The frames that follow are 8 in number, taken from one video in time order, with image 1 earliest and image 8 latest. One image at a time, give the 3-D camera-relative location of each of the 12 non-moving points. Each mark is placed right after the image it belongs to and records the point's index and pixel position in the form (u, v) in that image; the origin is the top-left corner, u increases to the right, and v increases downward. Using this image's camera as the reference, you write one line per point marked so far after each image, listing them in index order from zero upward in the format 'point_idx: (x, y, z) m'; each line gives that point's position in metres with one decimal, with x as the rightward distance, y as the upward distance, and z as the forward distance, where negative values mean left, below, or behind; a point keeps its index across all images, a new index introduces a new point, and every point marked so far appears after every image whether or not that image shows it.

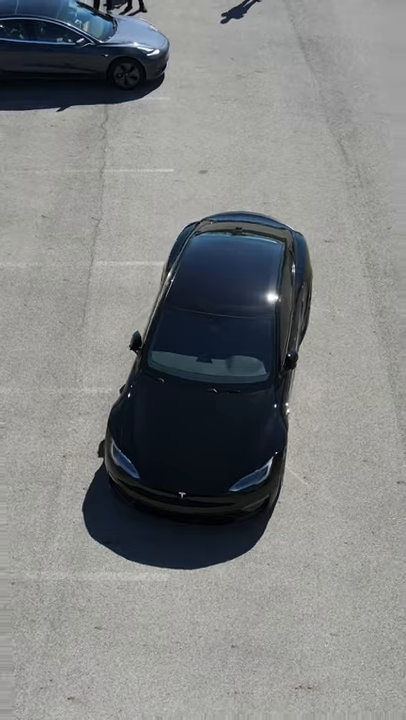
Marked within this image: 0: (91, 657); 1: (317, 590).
0: (-0.9, -2.3, +7.5) m
1: (+1.0, -1.9, +8.0) m
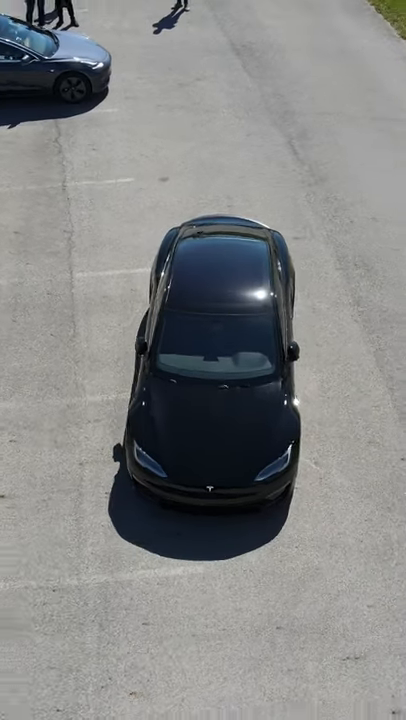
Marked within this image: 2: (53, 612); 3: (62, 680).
0: (-0.5, -2.4, +7.7) m
1: (+1.3, -1.8, +8.4) m
2: (-1.2, -2.1, +8.0) m
3: (-1.1, -2.5, +7.5) m
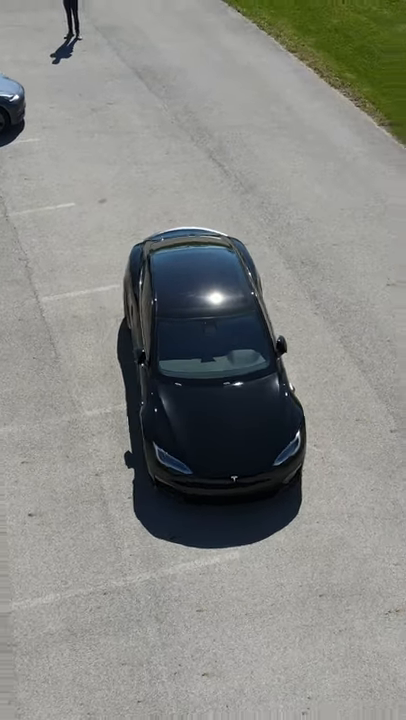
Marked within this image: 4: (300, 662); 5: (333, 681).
0: (0.0, -2.4, +8.2) m
1: (+1.6, -1.7, +9.1) m
2: (-0.8, -2.2, +8.4) m
3: (-0.5, -2.6, +7.9) m
4: (+0.8, -2.5, +8.0) m
5: (+1.1, -2.6, +7.9) m
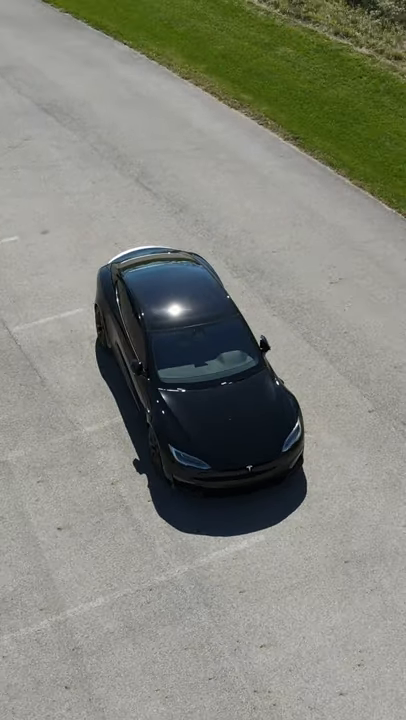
0: (+0.5, -2.3, +8.9) m
1: (+1.8, -1.5, +10.0) m
2: (-0.4, -2.3, +8.9) m
3: (0.0, -2.6, +8.5) m
4: (+1.3, -2.4, +8.8) m
5: (+1.6, -2.5, +8.7) m
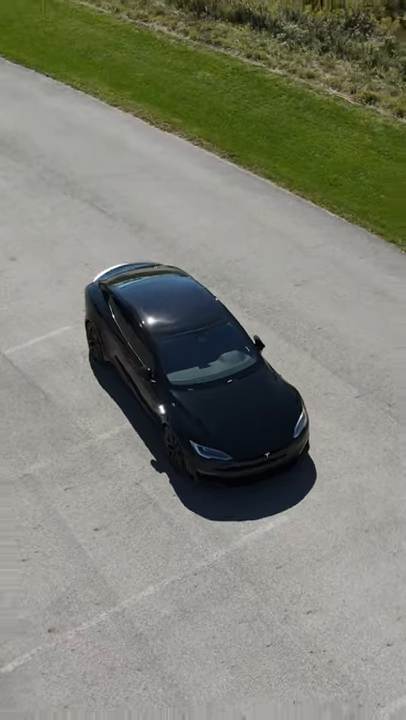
0: (+0.9, -2.3, +9.6) m
1: (+2.0, -1.3, +11.0) m
2: (+0.1, -2.3, +9.6) m
3: (+0.5, -2.6, +9.2) m
4: (+1.7, -2.3, +9.6) m
5: (+2.1, -2.3, +9.6) m
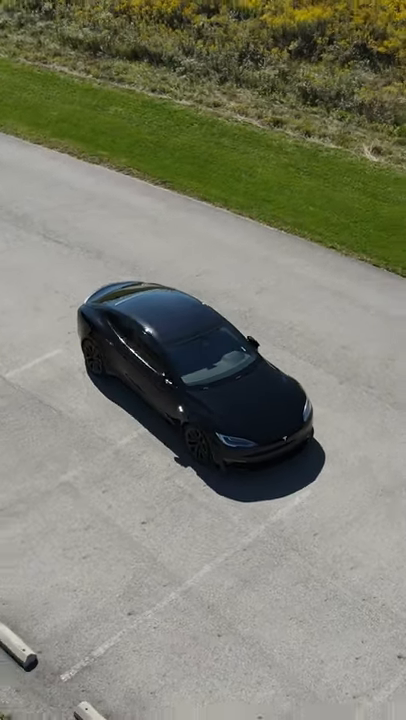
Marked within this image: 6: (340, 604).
0: (+1.5, -2.1, +10.8) m
1: (+2.2, -1.1, +12.3) m
2: (+0.6, -2.2, +10.6) m
3: (+1.1, -2.4, +10.3) m
4: (+2.3, -2.0, +10.9) m
5: (+2.6, -2.0, +10.9) m
6: (+1.4, -2.6, +10.1) m
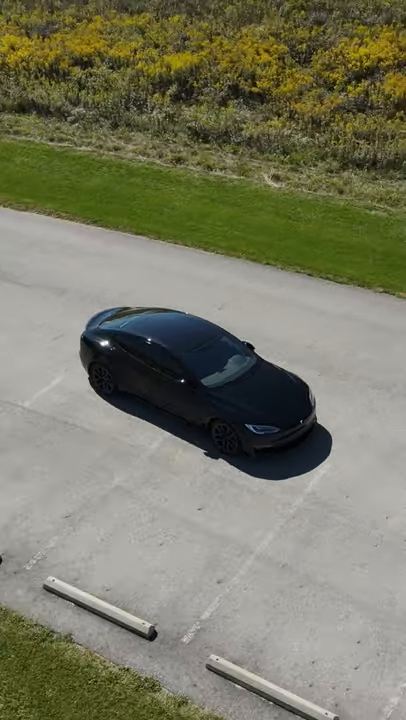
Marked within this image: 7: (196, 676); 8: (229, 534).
0: (+2.1, -1.9, +12.7) m
1: (+2.5, -0.9, +14.3) m
2: (+1.4, -2.1, +12.3) m
3: (+2.0, -2.2, +12.1) m
4: (+2.9, -1.7, +12.9) m
5: (+3.2, -1.7, +13.0) m
6: (+2.3, -2.3, +11.9) m
7: (-0.1, -3.4, +10.2) m
8: (+0.3, -2.2, +12.1) m
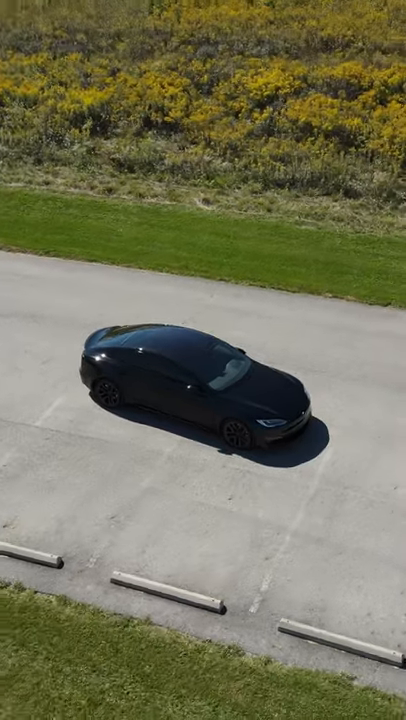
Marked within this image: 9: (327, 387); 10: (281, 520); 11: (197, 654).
0: (+2.5, -1.8, +14.2) m
1: (+2.6, -0.8, +15.9) m
2: (+1.8, -2.0, +13.7) m
3: (+2.5, -2.1, +13.6) m
4: (+3.2, -1.5, +14.6) m
5: (+3.5, -1.5, +14.7) m
6: (+2.8, -2.2, +13.5) m
7: (+0.8, -3.3, +11.4) m
8: (+0.8, -2.2, +13.4) m
9: (+2.2, -0.4, +16.6) m
10: (+1.1, -2.2, +13.3) m
11: (-0.1, -3.4, +11.1) m
